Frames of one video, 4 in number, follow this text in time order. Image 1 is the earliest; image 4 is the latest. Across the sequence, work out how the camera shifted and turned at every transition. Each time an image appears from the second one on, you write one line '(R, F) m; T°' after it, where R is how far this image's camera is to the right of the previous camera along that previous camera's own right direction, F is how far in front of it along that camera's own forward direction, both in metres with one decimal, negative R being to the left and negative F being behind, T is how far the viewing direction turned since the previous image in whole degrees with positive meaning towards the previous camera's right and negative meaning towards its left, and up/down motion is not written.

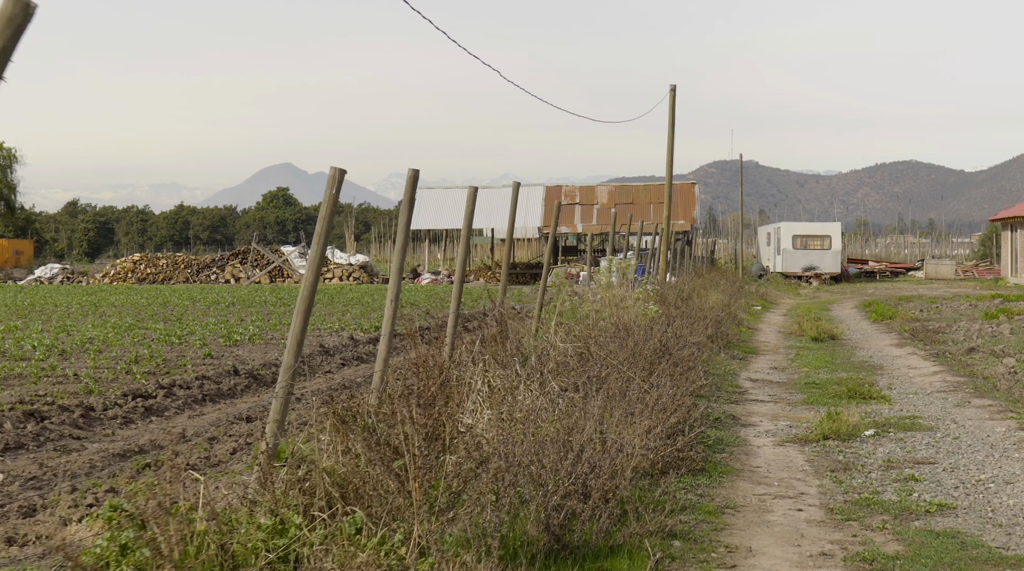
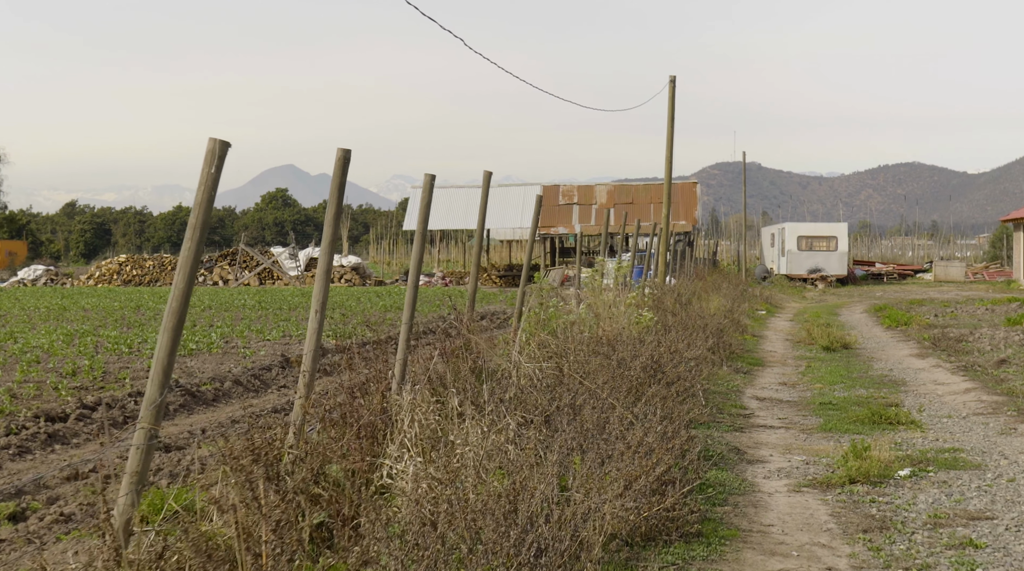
(+0.3, +1.7) m; 0°
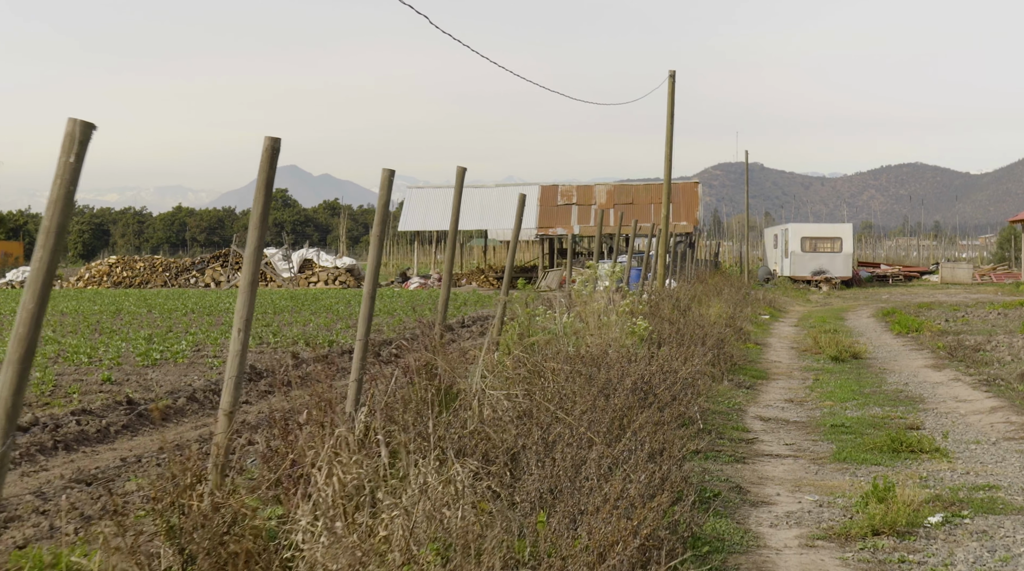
(+0.2, +1.1) m; 0°
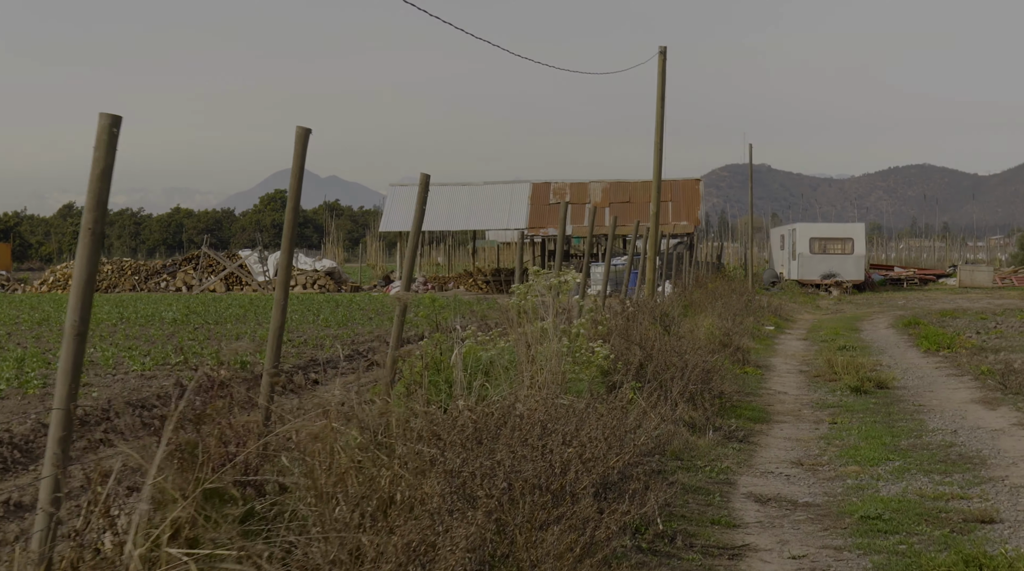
(+0.8, +3.4) m; 0°
